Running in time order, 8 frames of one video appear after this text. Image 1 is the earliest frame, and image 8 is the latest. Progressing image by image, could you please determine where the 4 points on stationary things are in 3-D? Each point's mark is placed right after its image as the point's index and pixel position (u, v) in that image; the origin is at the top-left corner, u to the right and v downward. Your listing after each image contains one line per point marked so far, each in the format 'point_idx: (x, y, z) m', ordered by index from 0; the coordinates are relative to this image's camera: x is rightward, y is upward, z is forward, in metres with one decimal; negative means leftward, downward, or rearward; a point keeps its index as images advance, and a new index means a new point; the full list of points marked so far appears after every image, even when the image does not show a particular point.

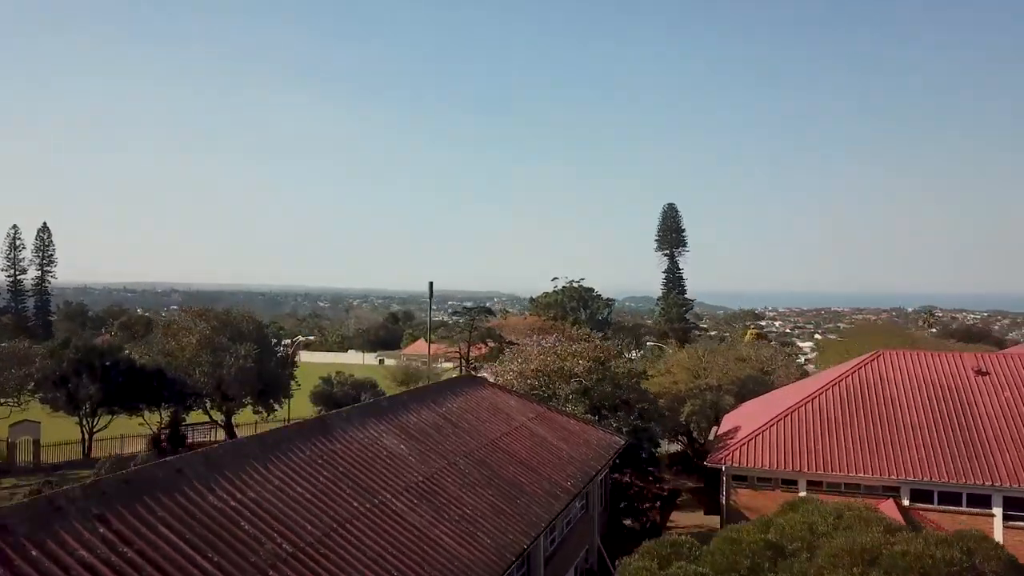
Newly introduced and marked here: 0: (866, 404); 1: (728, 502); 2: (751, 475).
0: (+7.8, -2.6, +17.6) m
1: (+4.5, -4.5, +16.8) m
2: (+5.0, -3.9, +16.7) m
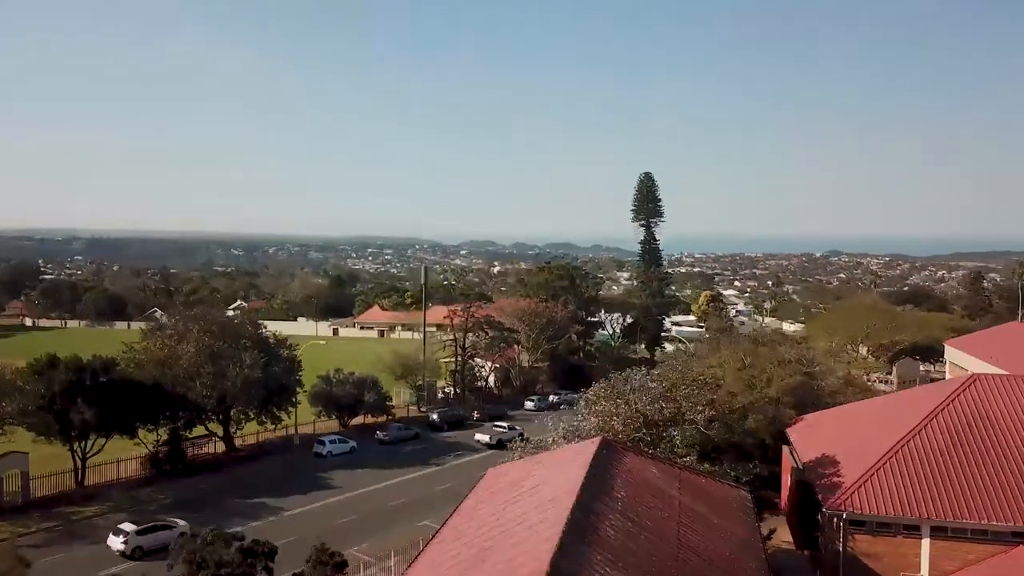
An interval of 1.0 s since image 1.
0: (+9.7, -3.2, +16.9) m
1: (+6.6, -5.1, +15.9) m
2: (+7.0, -4.6, +15.8) m
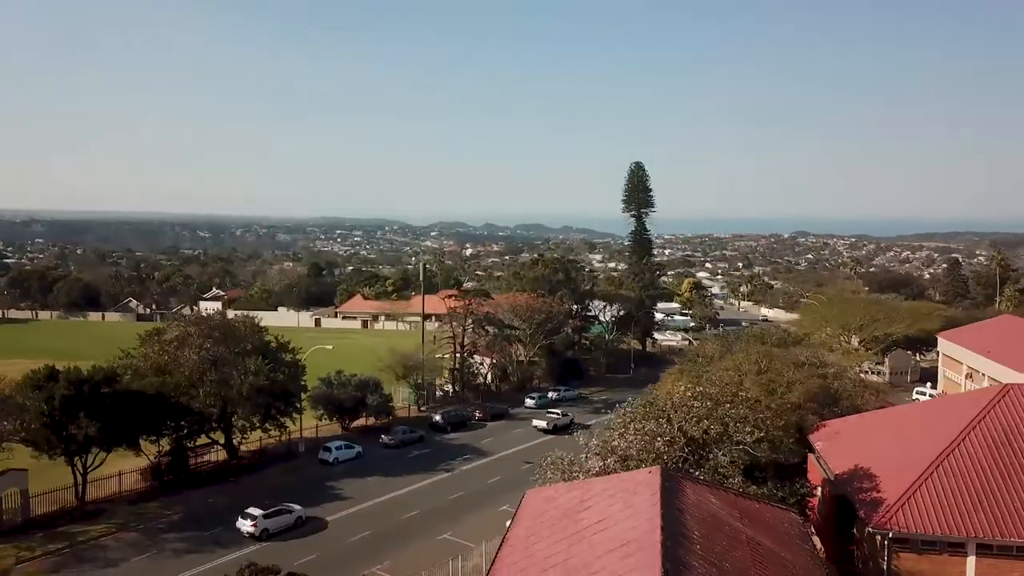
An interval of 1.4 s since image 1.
0: (+10.4, -3.4, +16.8) m
1: (+7.4, -5.4, +15.7) m
2: (+7.8, -4.9, +15.6) m
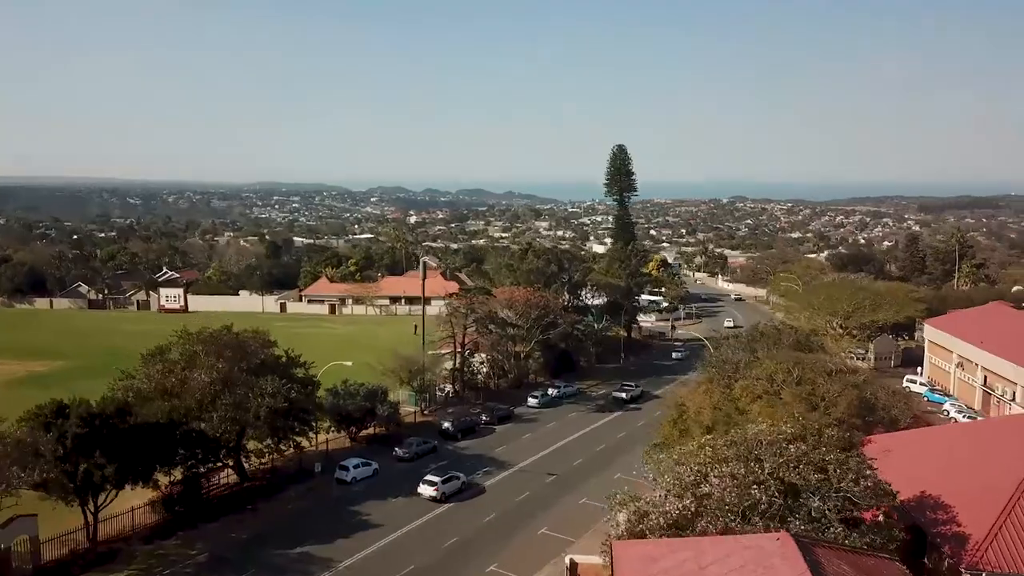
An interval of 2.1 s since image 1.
0: (+11.9, -4.0, +16.7) m
1: (+9.0, -6.1, +15.5) m
2: (+9.4, -5.5, +15.4) m
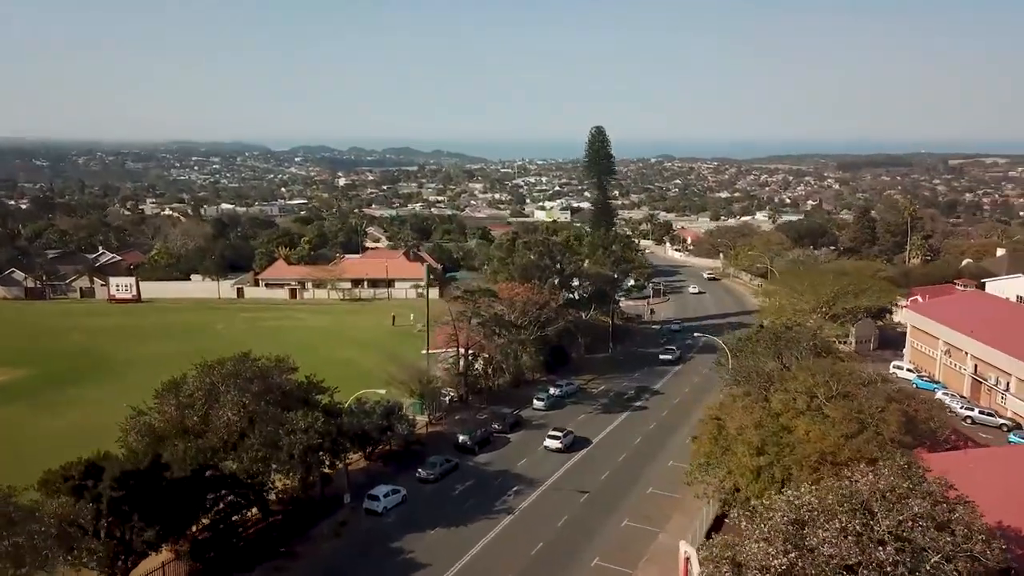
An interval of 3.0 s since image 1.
0: (+13.8, -4.7, +16.9) m
1: (+11.0, -6.9, +15.6) m
2: (+11.4, -6.3, +15.5) m
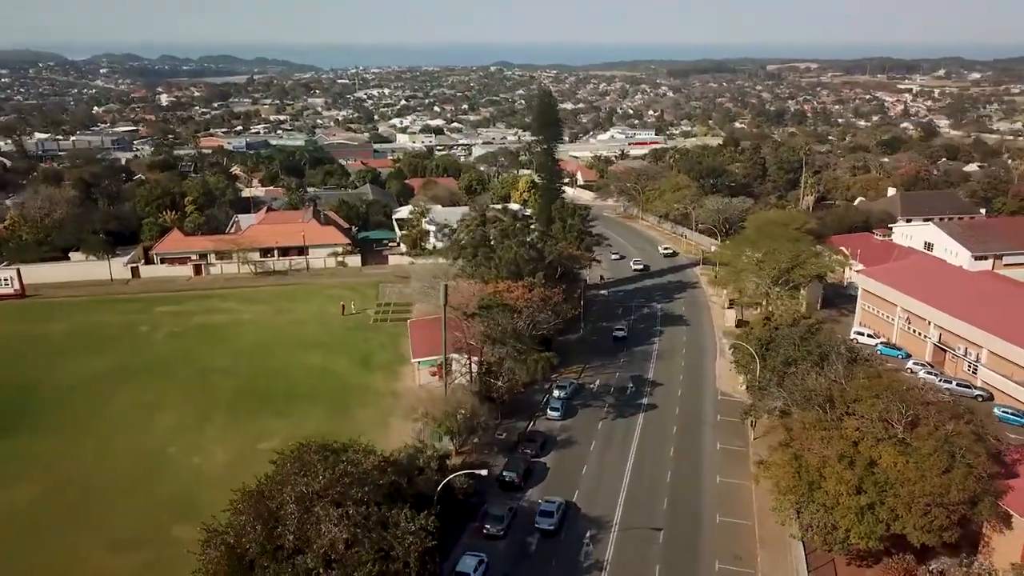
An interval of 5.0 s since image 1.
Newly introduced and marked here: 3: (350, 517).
0: (+17.6, -6.0, +18.5) m
1: (+15.2, -8.5, +16.9) m
2: (+15.6, -7.9, +16.9) m
3: (-3.9, -5.3, +18.8) m
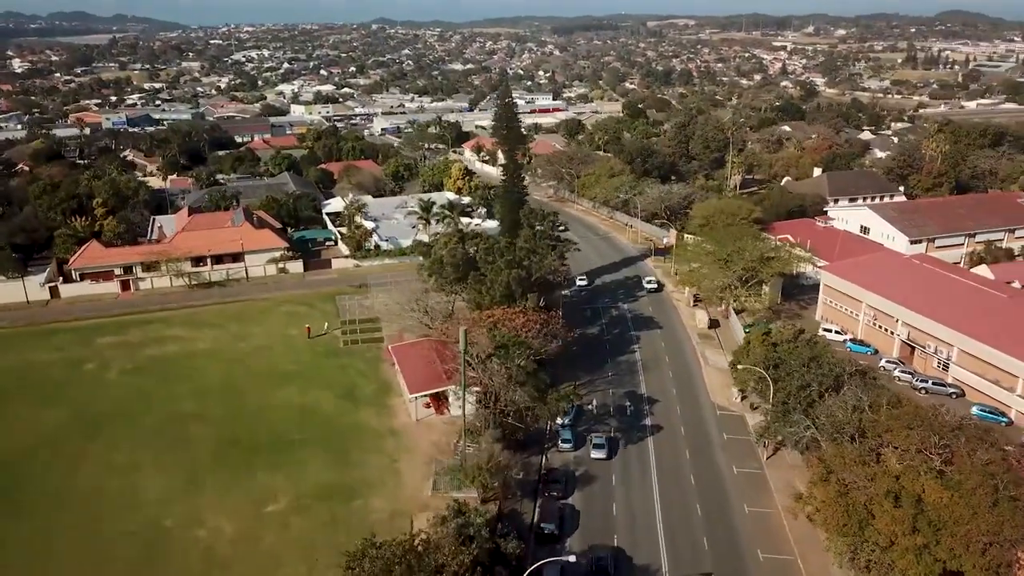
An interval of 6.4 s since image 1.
0: (+19.9, -7.1, +20.2) m
1: (+17.9, -9.9, +18.5) m
2: (+18.3, -9.2, +18.4) m
3: (-1.4, -7.4, +17.6) m
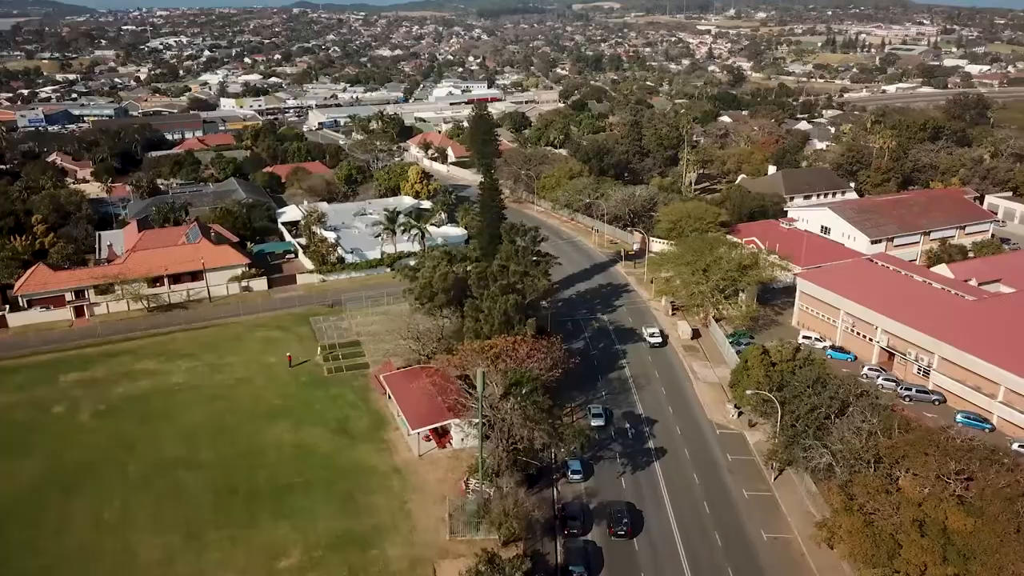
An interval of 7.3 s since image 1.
0: (+21.3, -8.0, +21.5) m
1: (+19.5, -10.8, +19.6) m
2: (+19.9, -10.2, +19.6) m
3: (+0.3, -9.0, +17.0) m
